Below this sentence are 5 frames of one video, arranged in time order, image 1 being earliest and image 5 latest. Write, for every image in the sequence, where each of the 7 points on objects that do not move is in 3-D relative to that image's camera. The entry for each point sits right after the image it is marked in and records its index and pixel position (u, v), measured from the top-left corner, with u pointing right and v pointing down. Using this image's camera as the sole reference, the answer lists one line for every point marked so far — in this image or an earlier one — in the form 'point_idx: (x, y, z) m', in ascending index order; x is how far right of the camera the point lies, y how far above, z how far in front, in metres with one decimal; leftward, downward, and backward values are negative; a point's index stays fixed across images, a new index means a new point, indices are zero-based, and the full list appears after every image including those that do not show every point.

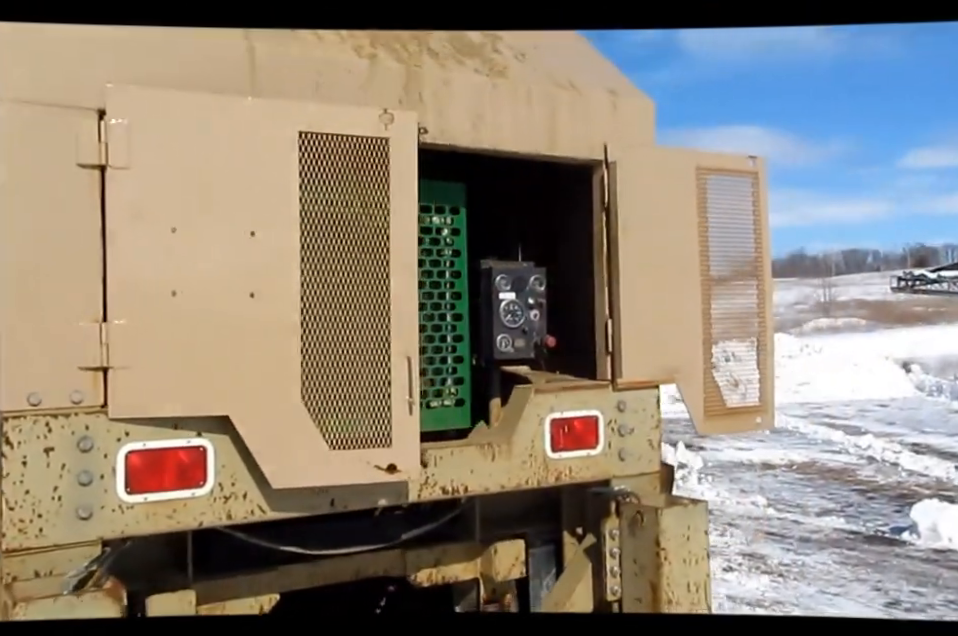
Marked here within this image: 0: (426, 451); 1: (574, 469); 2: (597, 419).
0: (-0.1, -0.4, +2.2) m
1: (+0.3, -0.5, +2.4) m
2: (+0.4, -0.3, +2.5) m
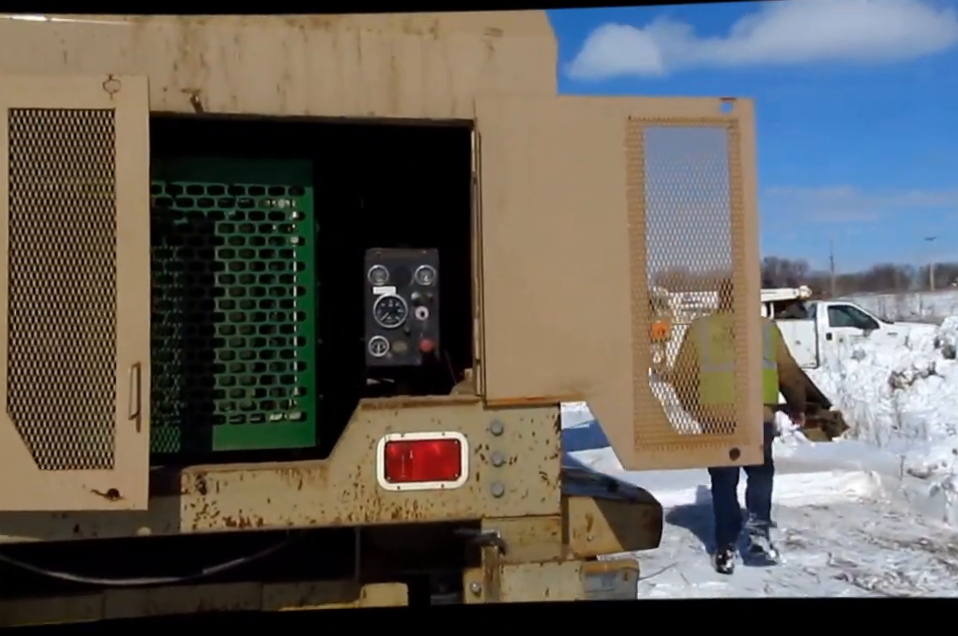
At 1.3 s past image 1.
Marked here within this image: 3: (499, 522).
0: (-0.6, -0.4, +1.8) m
1: (-0.1, -0.4, +1.9) m
2: (0.0, -0.3, +1.9) m
3: (+0.1, -0.5, +2.0) m
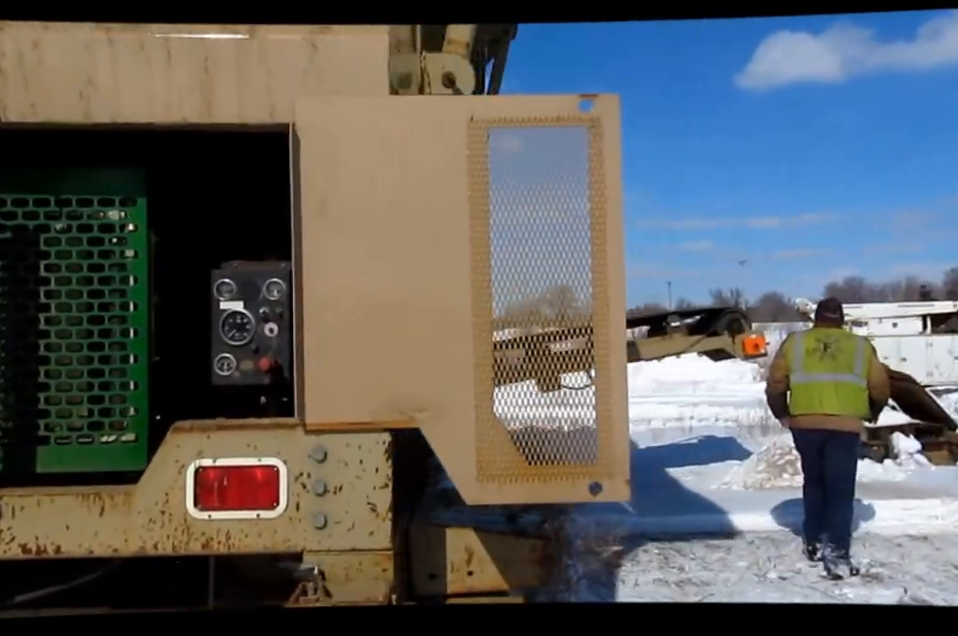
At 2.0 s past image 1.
0: (-1.0, -0.4, +1.7) m
1: (-0.5, -0.5, +1.7) m
2: (-0.4, -0.3, +1.8) m
3: (-0.3, -0.5, +1.7) m
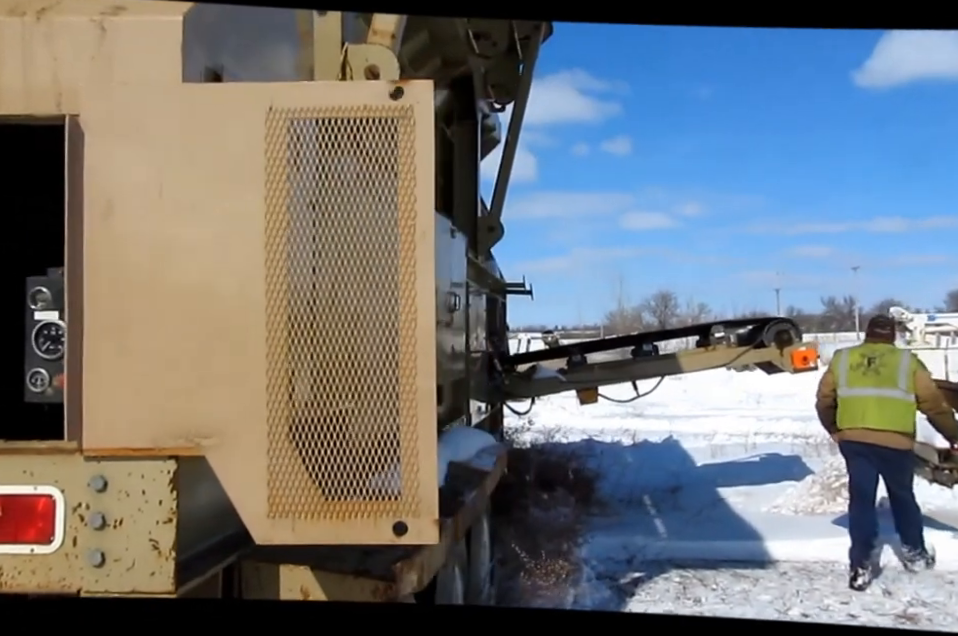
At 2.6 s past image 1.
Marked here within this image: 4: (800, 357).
0: (-1.4, -0.4, +1.6) m
1: (-0.9, -0.5, +1.6) m
2: (-0.8, -0.4, +1.6) m
3: (-0.7, -0.6, +1.6) m
4: (+3.1, -0.4, +7.8) m
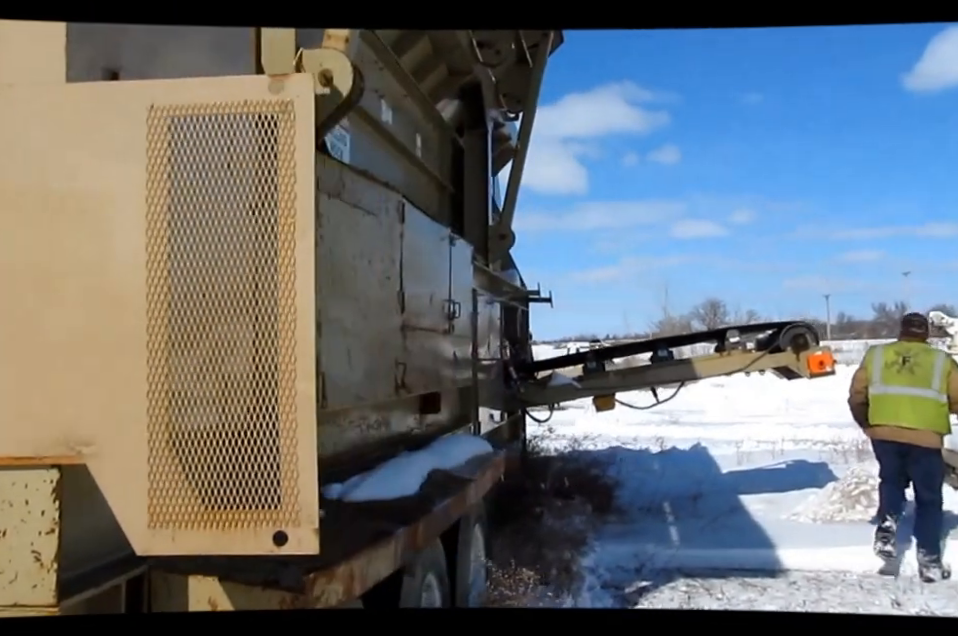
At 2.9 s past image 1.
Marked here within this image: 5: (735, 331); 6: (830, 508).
0: (-1.6, -0.4, +1.6) m
1: (-1.1, -0.5, +1.6) m
2: (-1.1, -0.4, +1.6) m
3: (-0.9, -0.6, +1.5) m
4: (+3.2, -0.4, +7.6) m
5: (+2.6, -0.1, +8.0) m
6: (+3.4, -1.8, +7.7) m
